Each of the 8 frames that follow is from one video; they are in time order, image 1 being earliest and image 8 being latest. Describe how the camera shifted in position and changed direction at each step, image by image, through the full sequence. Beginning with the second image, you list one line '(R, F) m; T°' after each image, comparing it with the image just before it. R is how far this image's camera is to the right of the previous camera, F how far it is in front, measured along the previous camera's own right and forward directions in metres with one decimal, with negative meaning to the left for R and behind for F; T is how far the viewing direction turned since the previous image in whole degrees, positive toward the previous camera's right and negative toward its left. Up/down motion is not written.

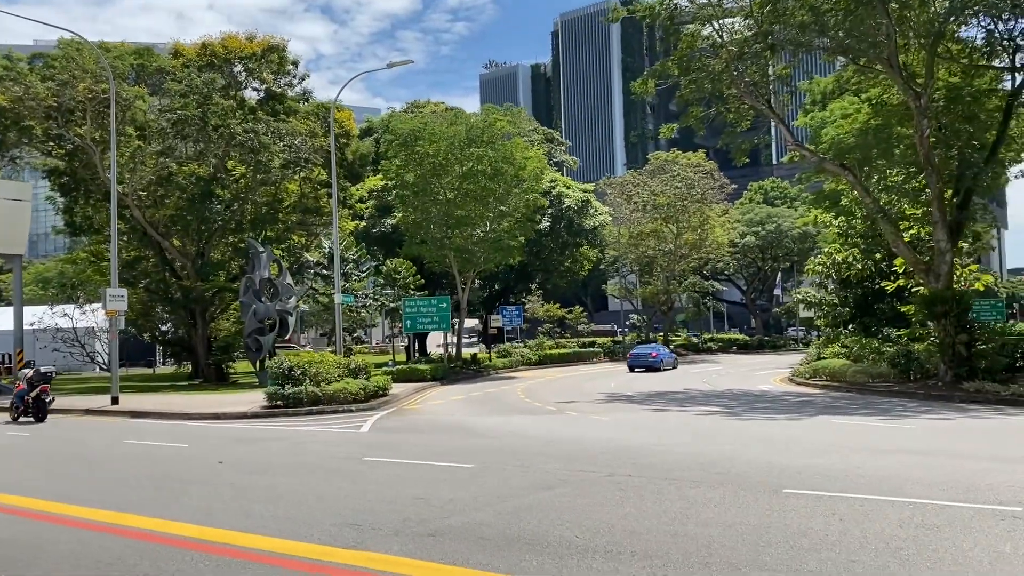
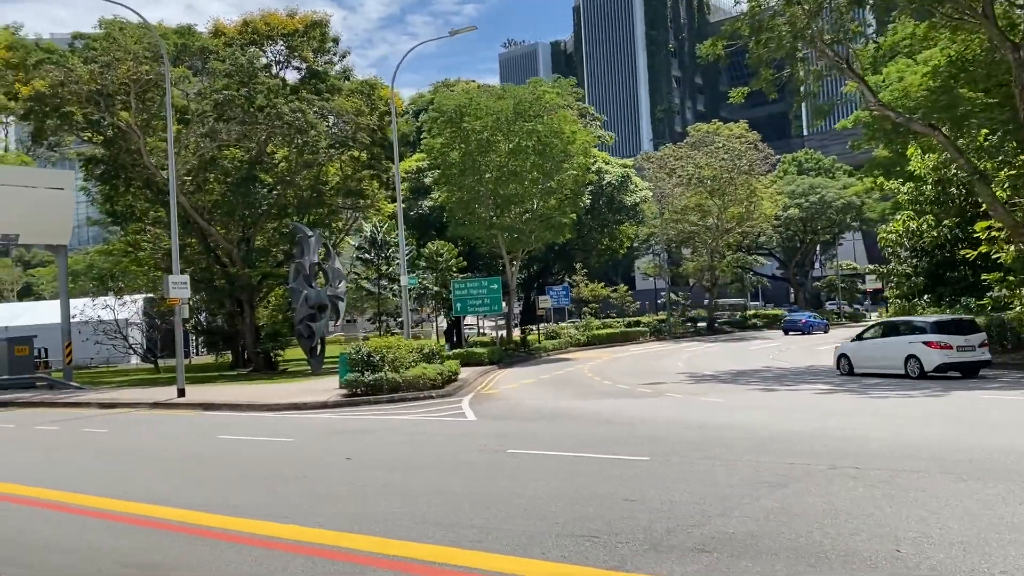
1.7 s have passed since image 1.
(-1.6, +1.1) m; -1°
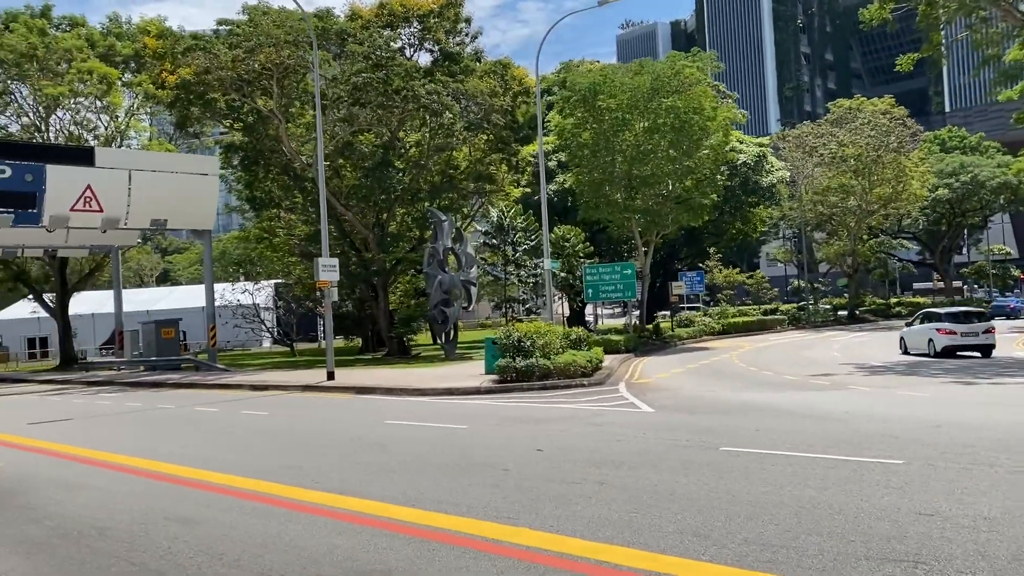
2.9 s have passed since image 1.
(-1.0, +0.9) m; -7°
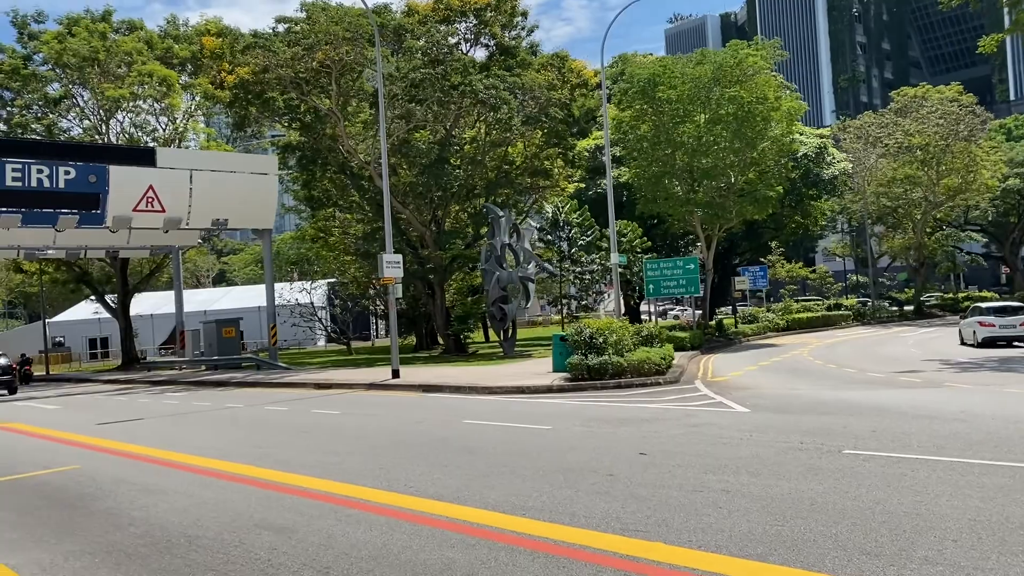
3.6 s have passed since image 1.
(-0.5, +0.5) m; -3°
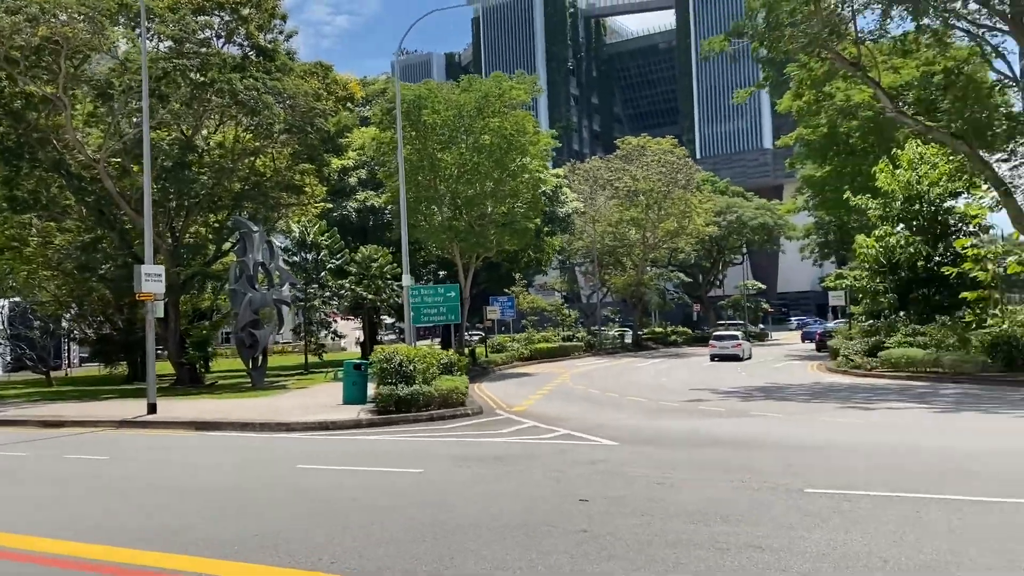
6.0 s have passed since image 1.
(-1.8, +1.8) m; +19°
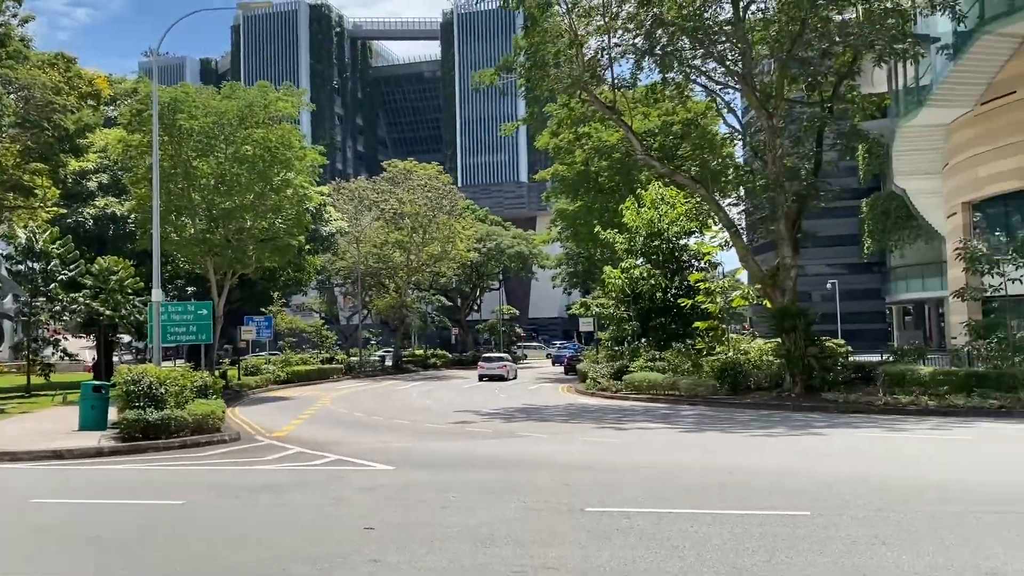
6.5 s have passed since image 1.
(-0.3, +0.2) m; +16°
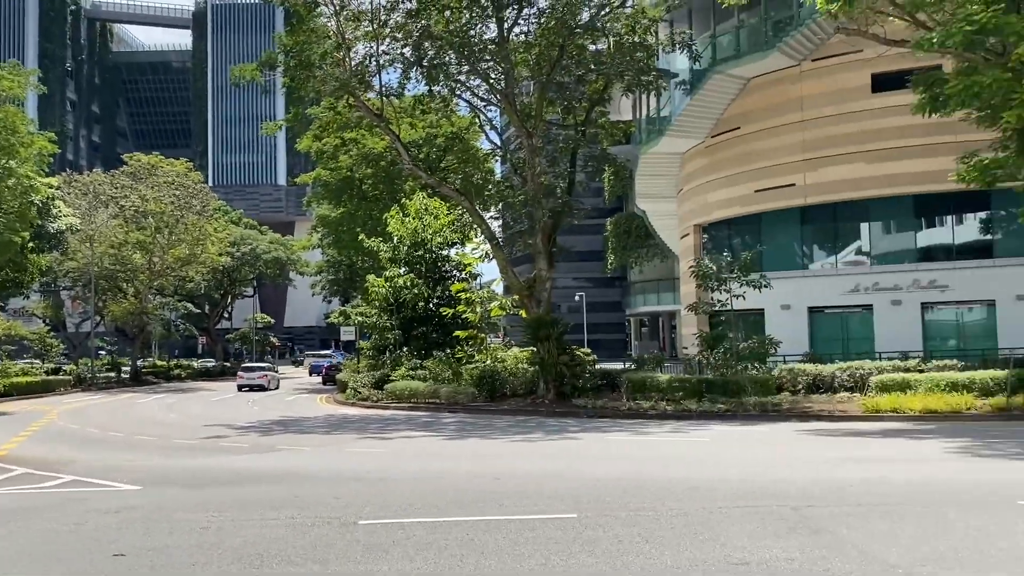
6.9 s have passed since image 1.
(-0.2, +0.1) m; +16°
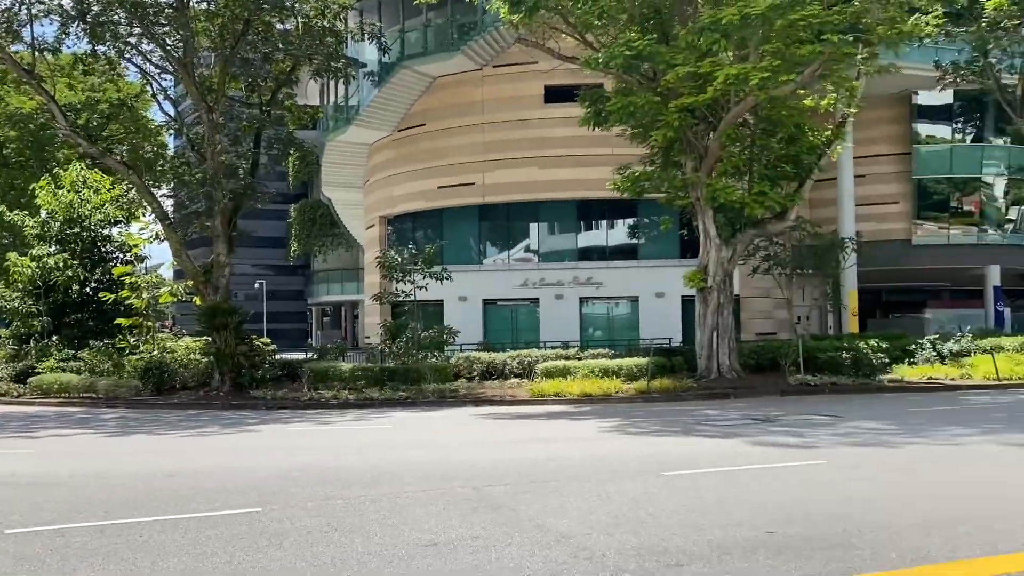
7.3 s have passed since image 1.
(-0.1, 0.0) m; +21°
